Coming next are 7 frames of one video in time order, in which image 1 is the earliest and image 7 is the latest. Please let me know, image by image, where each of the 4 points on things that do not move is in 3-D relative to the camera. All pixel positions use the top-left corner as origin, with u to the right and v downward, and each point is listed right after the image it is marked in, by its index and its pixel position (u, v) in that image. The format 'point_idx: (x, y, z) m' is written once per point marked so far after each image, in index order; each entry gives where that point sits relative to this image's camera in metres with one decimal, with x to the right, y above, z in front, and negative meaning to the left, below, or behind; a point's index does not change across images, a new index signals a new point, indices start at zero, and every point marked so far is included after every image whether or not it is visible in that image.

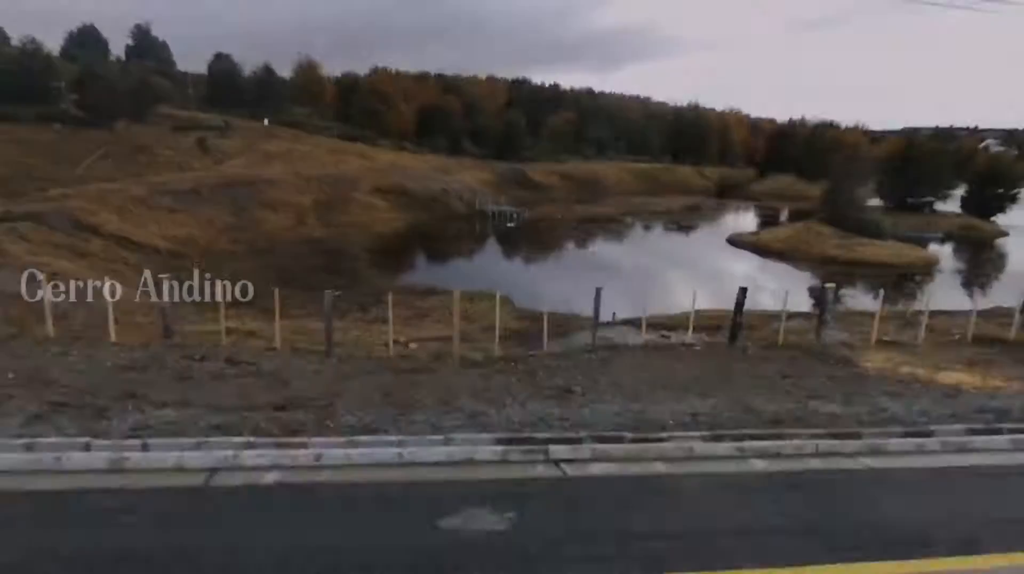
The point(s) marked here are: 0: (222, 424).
0: (-3.7, -1.7, +8.0) m
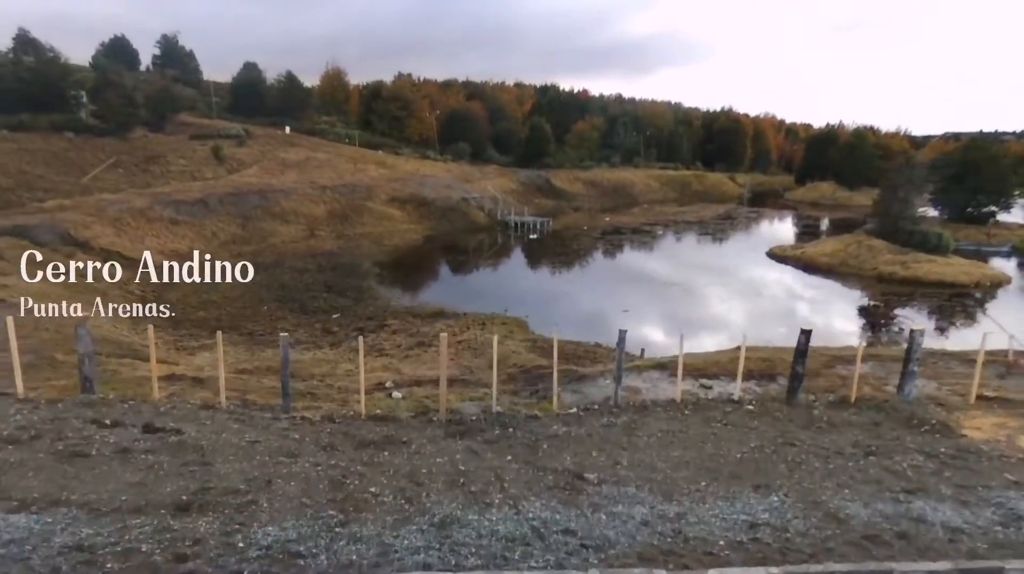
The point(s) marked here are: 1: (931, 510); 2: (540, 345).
0: (-3.8, -2.3, +5.7) m
1: (+4.5, -2.4, +6.9) m
2: (+0.8, -1.6, +17.1) m
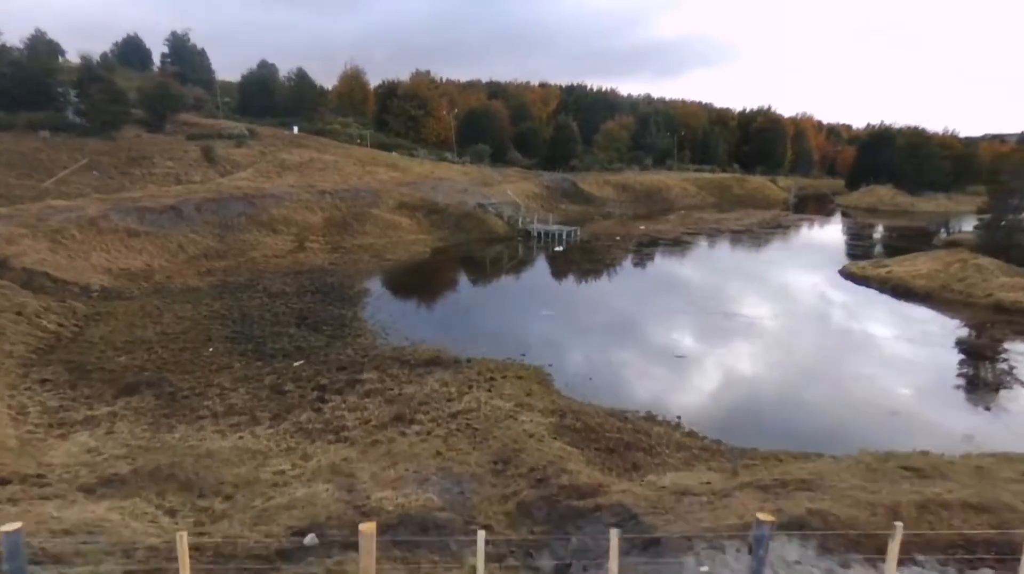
0: (-3.9, -3.2, +0.6) m
1: (+4.4, -3.3, +1.4) m
2: (+1.1, -2.6, +11.8) m
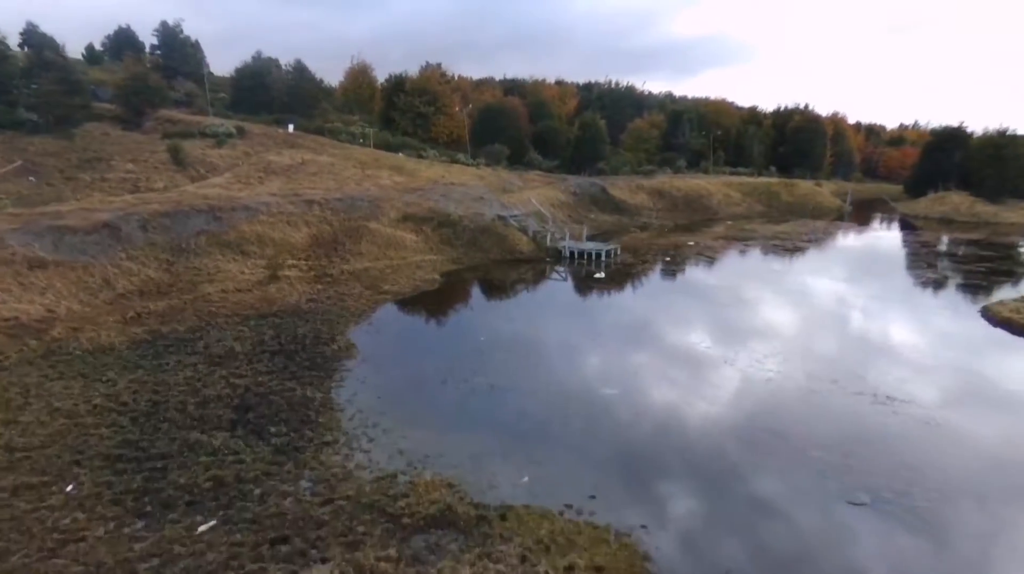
0: (-3.2, -4.7, -6.1) m
1: (+5.2, -4.9, -5.5) m
2: (+2.0, -4.1, +5.0) m
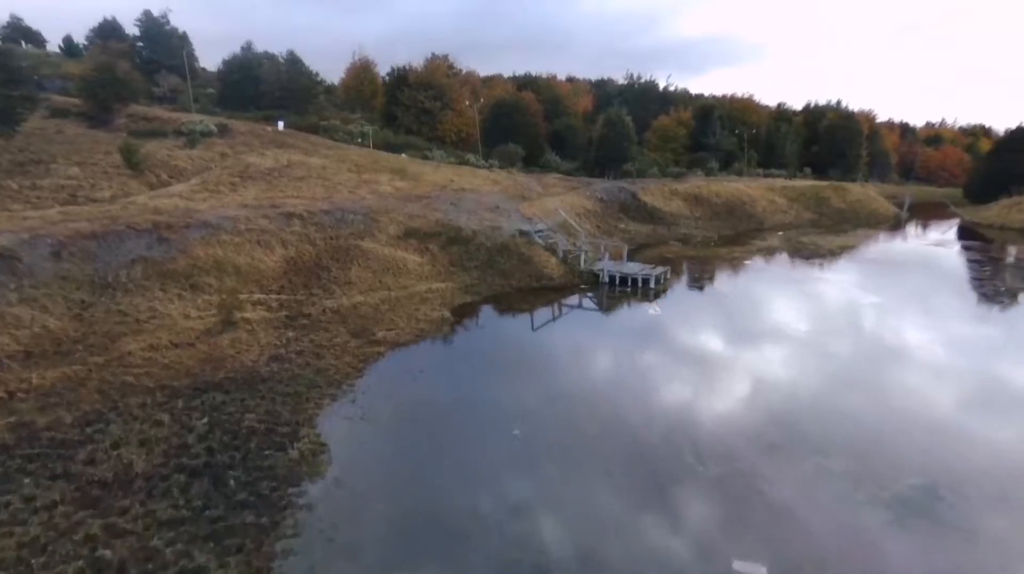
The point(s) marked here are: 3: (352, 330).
0: (-2.5, -6.0, -12.1) m
1: (+5.9, -6.2, -11.5) m
2: (+2.8, -5.5, -1.1) m
3: (-4.7, -1.4, +18.9) m
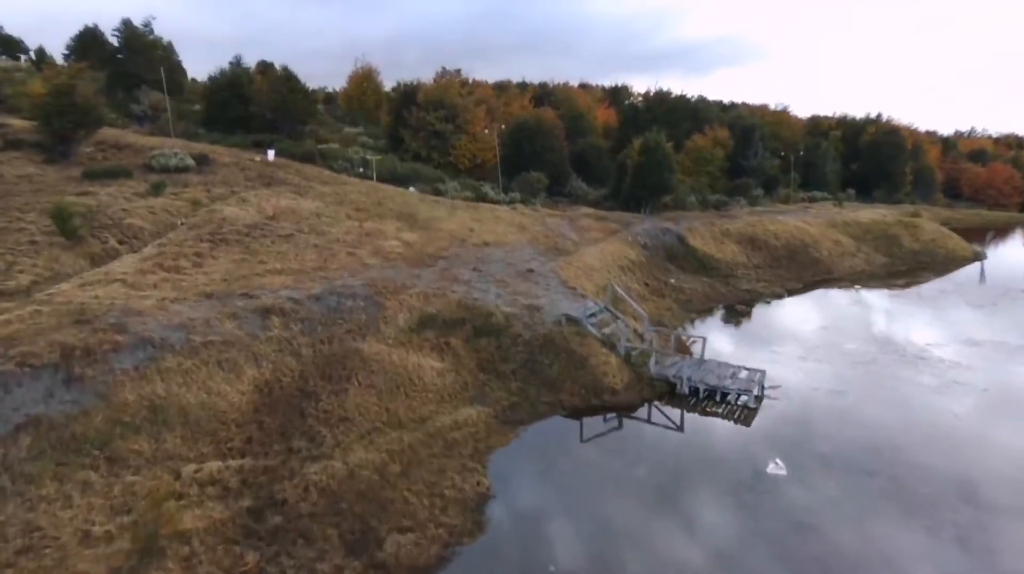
0: (-1.1, -9.6, -18.5) m
1: (+7.3, -9.8, -17.9) m
2: (+4.2, -9.0, -7.5) m
3: (-3.2, -4.9, +12.6) m
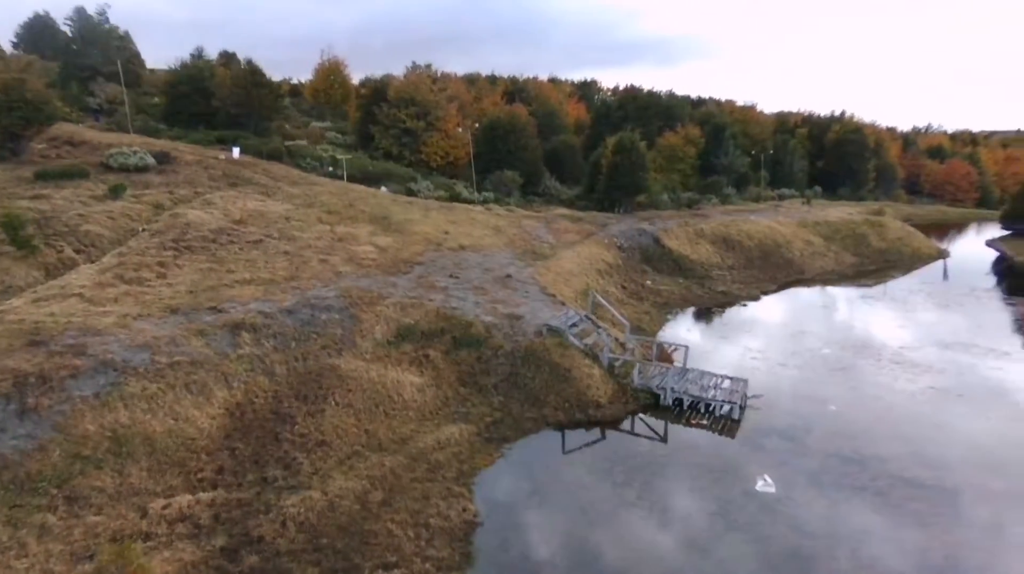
0: (+0.2, -10.4, -18.9) m
1: (+8.6, -10.6, -18.0) m
2: (+5.0, -9.7, -7.7) m
3: (-3.4, -5.4, +11.9) m
